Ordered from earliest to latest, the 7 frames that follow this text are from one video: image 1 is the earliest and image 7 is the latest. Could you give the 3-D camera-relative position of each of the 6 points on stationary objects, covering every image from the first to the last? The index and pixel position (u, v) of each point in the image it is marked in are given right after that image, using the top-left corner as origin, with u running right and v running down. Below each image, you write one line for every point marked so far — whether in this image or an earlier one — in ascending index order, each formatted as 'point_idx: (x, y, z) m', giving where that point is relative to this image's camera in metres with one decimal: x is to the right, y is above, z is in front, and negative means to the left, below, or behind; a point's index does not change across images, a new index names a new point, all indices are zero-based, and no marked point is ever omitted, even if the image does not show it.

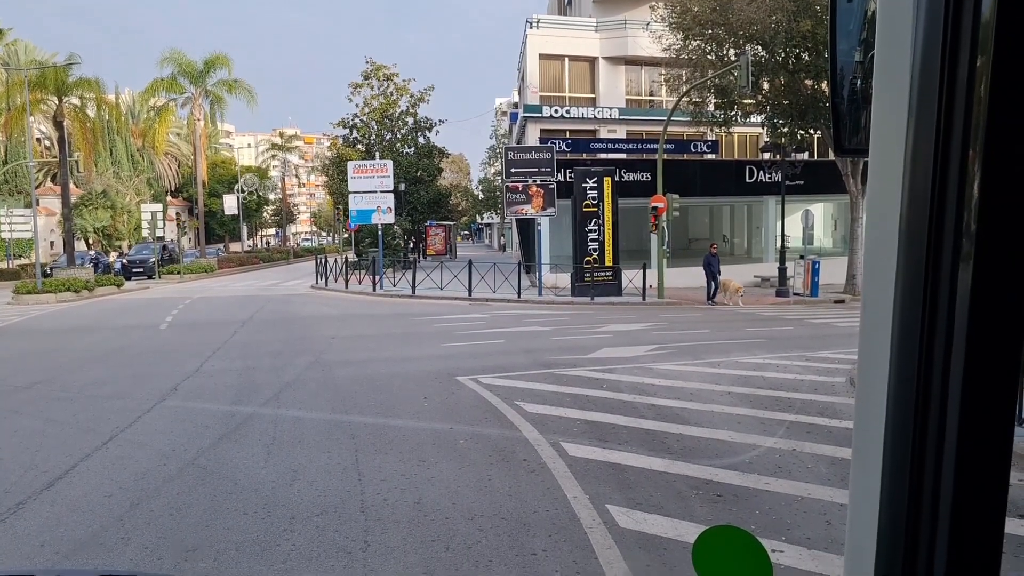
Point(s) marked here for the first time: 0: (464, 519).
0: (-0.3, -1.3, +5.6) m
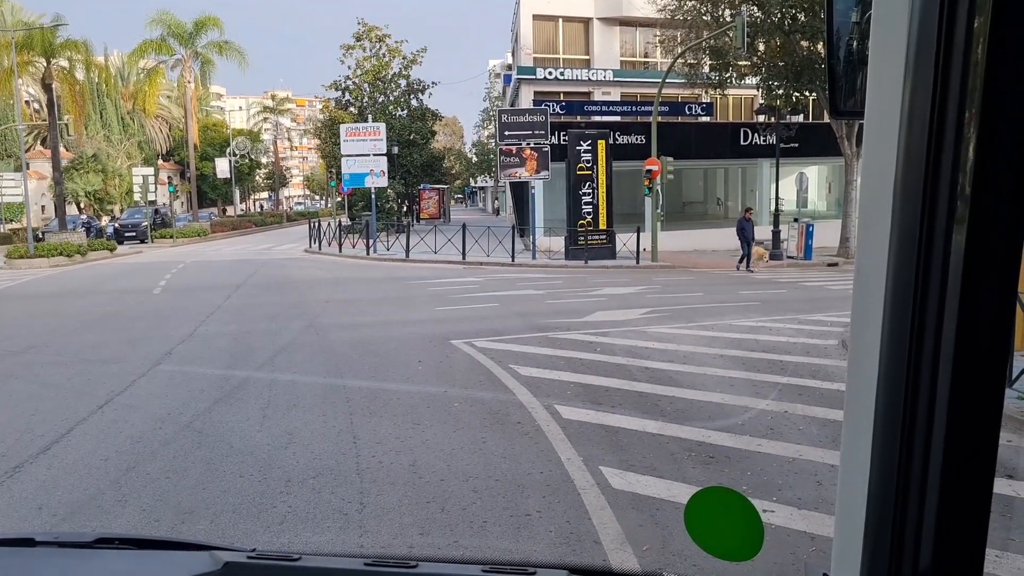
0: (-0.3, -1.1, +5.6) m
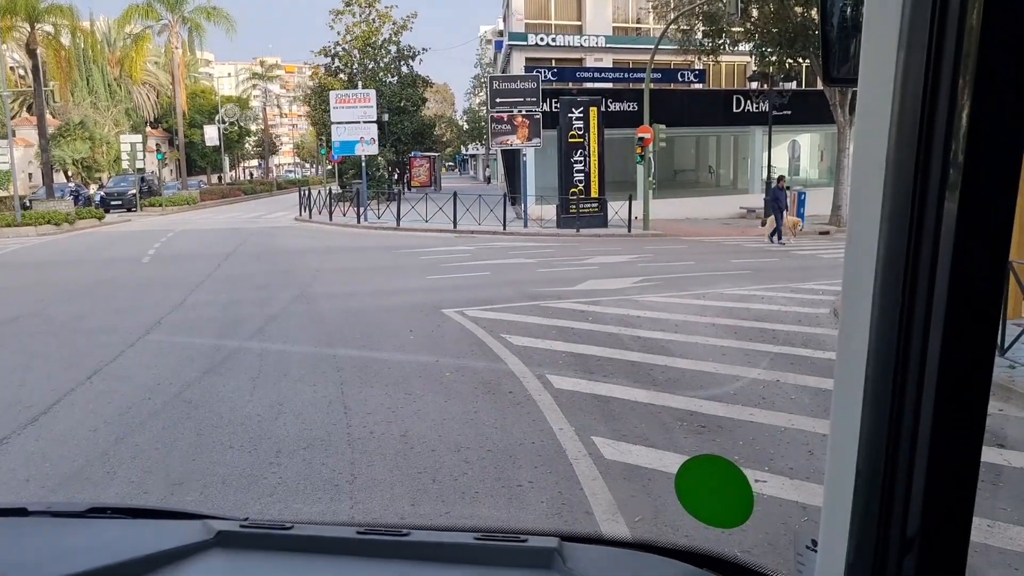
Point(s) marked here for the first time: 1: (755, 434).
0: (-0.3, -0.9, +5.6) m
1: (+1.4, -0.9, +5.9) m
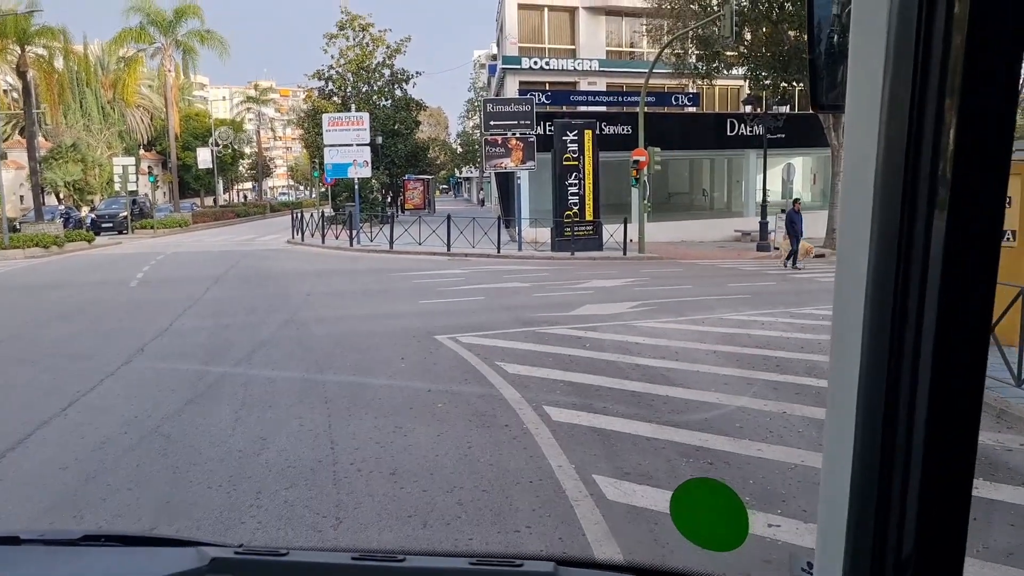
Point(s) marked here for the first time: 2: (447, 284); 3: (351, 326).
0: (-0.4, -1.0, +5.6) m
1: (+1.4, -1.0, +5.8) m
2: (-1.1, +0.1, +16.4) m
3: (-1.9, -0.4, +11.8) m
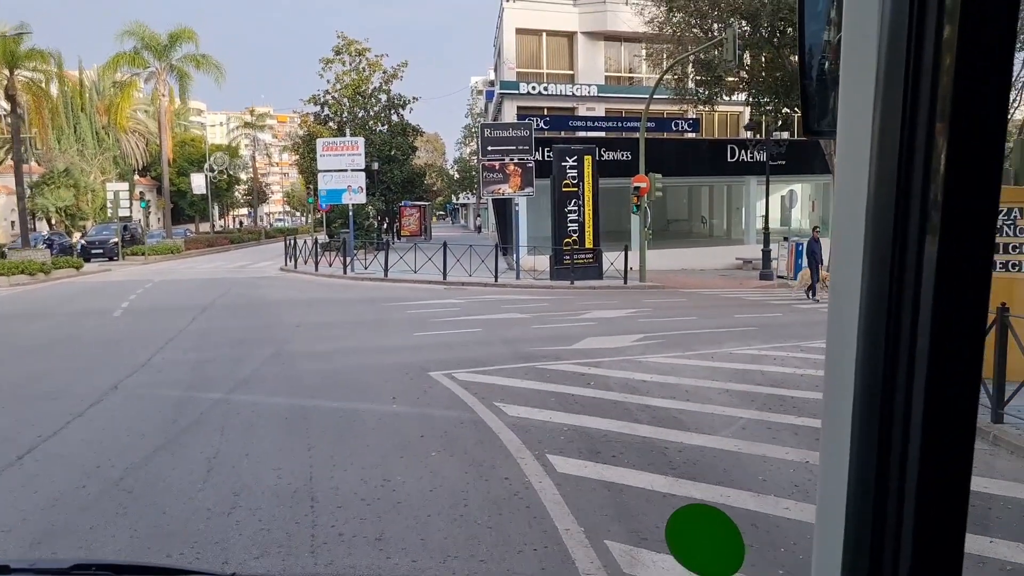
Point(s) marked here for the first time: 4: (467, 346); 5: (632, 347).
0: (-0.5, -1.2, +5.4) m
1: (+1.3, -1.2, +5.7) m
2: (-1.0, -0.4, +16.3) m
3: (-1.9, -0.7, +11.6) m
4: (-0.5, -0.6, +12.7) m
5: (+1.5, -0.6, +12.6) m
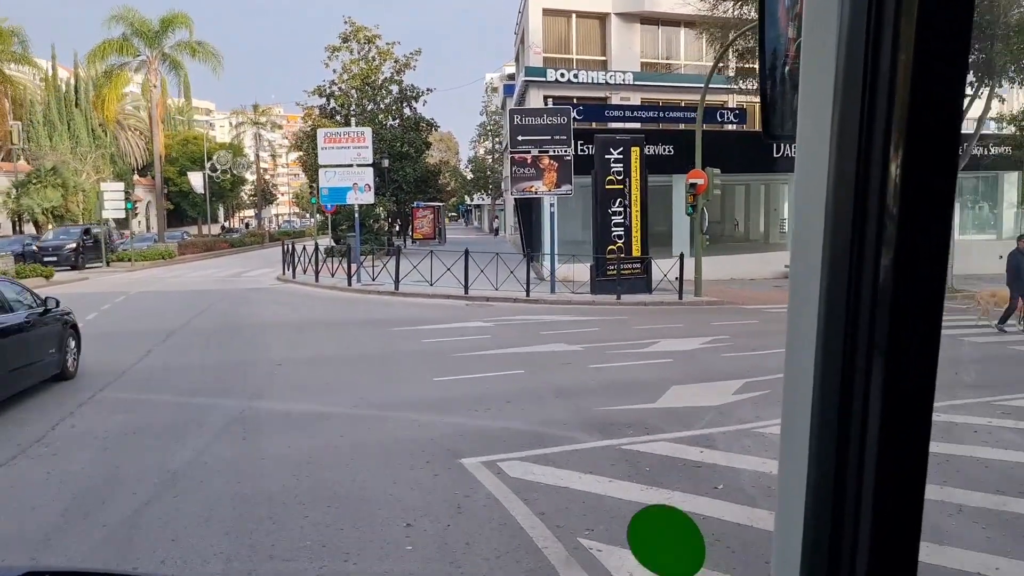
0: (-0.6, -1.3, +4.8) m
1: (+1.2, -1.3, +4.8) m
2: (+0.3, -0.2, +15.6) m
3: (-1.2, -0.7, +11.1) m
4: (+0.3, -0.6, +12.0) m
5: (+2.3, -0.6, +11.7) m
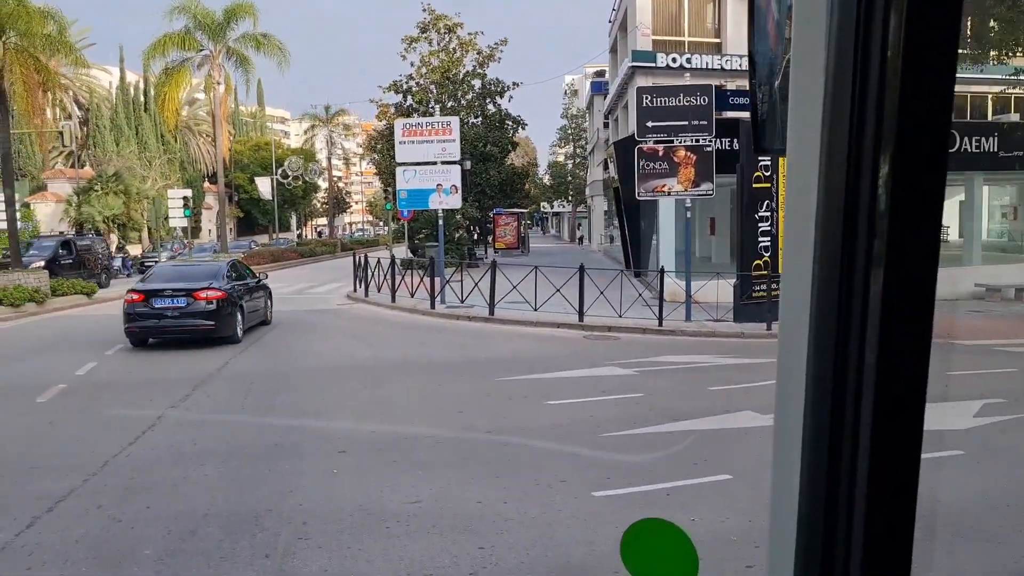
0: (-0.5, -1.5, +4.2) m
1: (+1.3, -1.5, +3.8) m
2: (+2.4, -0.2, +14.6) m
3: (+0.2, -0.7, +10.5) m
4: (+1.8, -0.6, +11.0) m
5: (+3.6, -0.7, +10.3) m
